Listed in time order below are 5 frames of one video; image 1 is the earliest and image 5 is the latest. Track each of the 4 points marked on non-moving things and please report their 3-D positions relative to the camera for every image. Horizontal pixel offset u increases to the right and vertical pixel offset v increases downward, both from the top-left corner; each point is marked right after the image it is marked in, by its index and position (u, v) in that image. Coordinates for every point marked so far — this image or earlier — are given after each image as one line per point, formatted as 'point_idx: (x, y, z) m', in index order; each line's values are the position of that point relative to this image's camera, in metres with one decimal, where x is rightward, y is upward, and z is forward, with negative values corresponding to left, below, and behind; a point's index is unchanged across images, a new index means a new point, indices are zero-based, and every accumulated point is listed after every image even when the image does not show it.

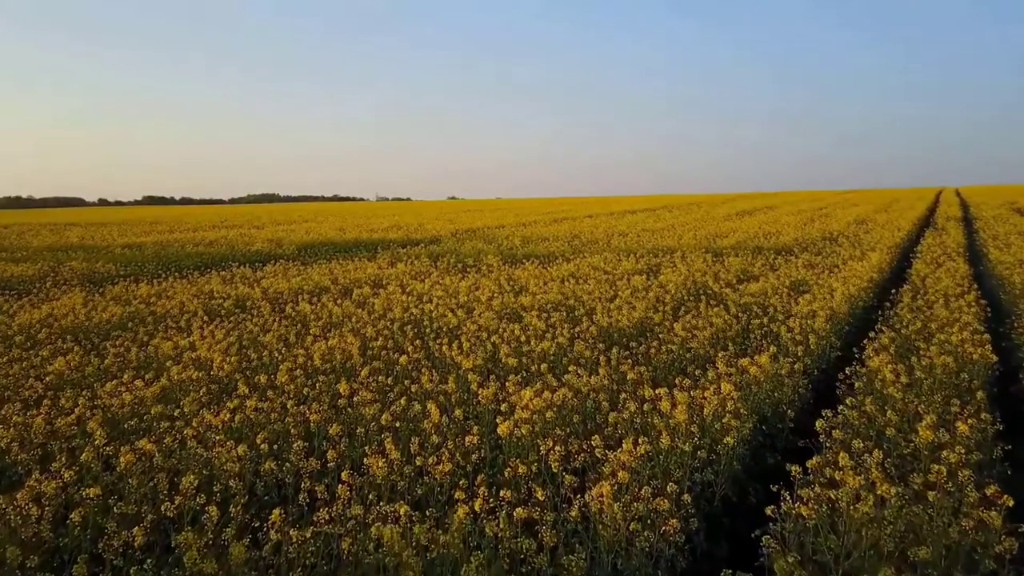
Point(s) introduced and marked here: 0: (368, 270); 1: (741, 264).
0: (-3.7, +0.5, +15.7) m
1: (+5.9, +0.6, +15.6) m
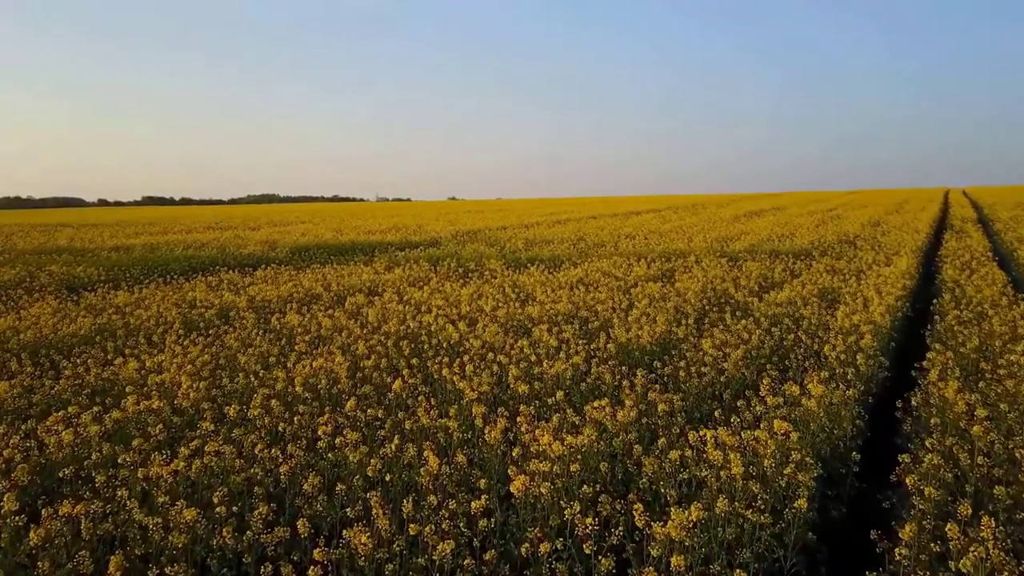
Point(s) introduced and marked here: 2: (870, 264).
0: (-3.6, +0.3, +14.7) m
1: (+6.0, +0.5, +14.7) m
2: (+9.0, +0.6, +15.2) m
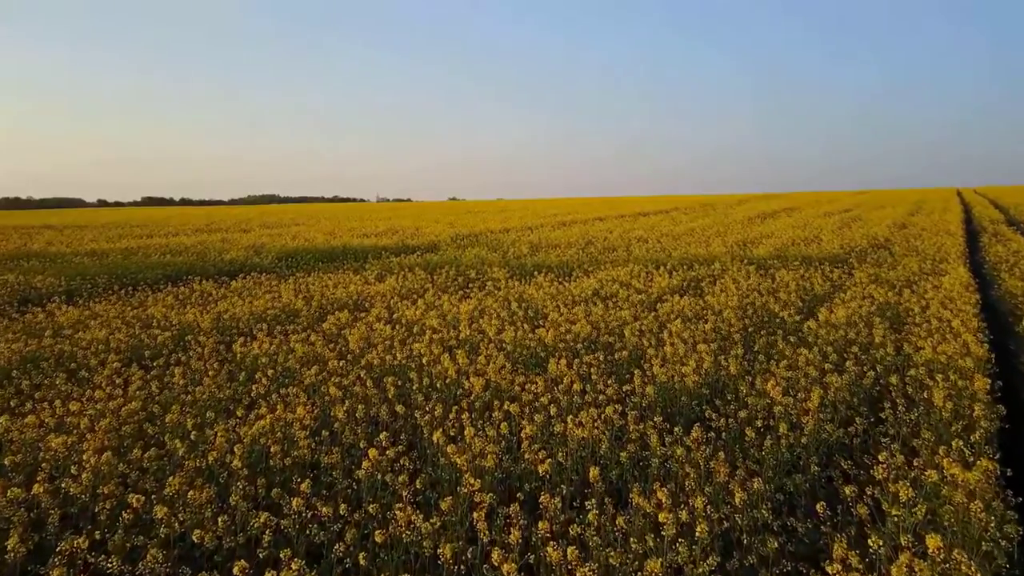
0: (-3.5, 0.0, +13.1) m
1: (+6.1, +0.2, +13.1) m
2: (+9.2, +0.3, +13.6) m
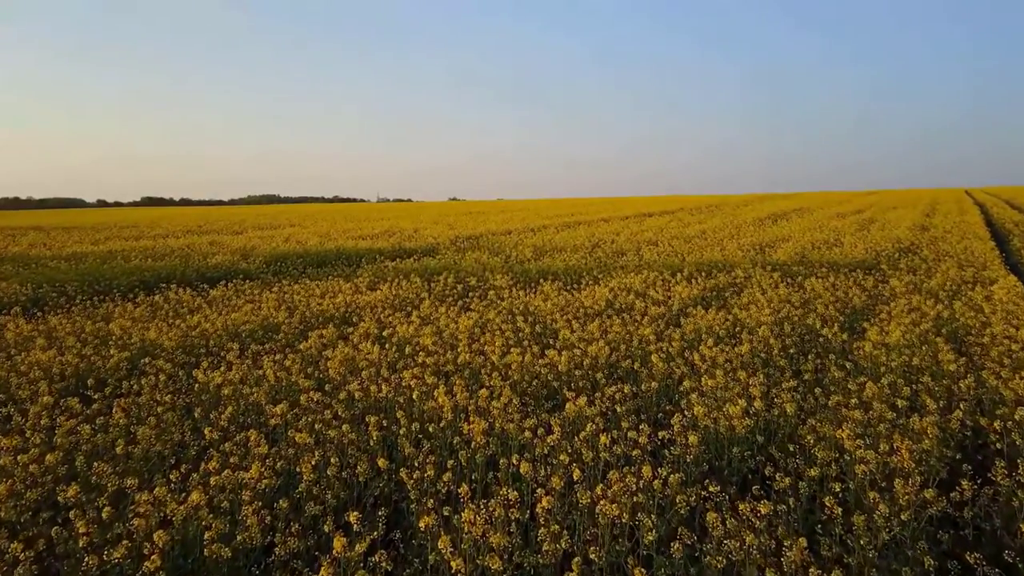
0: (-3.4, -0.2, +12.0) m
1: (+6.2, 0.0, +11.9) m
2: (+9.2, +0.1, +12.4) m
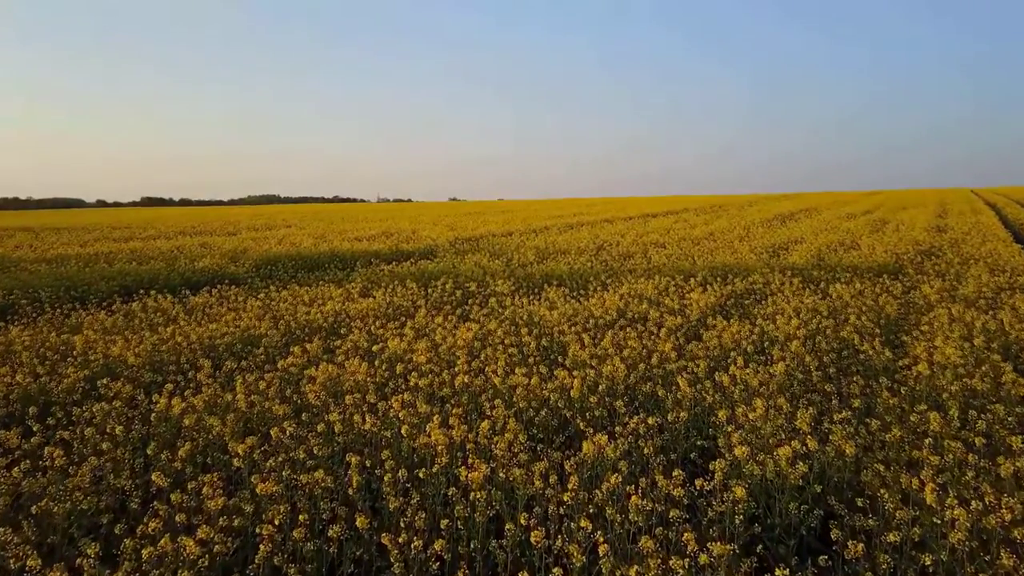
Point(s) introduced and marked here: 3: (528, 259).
0: (-3.4, -0.3, +11.1) m
1: (+6.2, -0.1, +11.0) m
2: (+9.3, 0.0, +11.5) m
3: (+0.5, +0.8, +16.6) m
